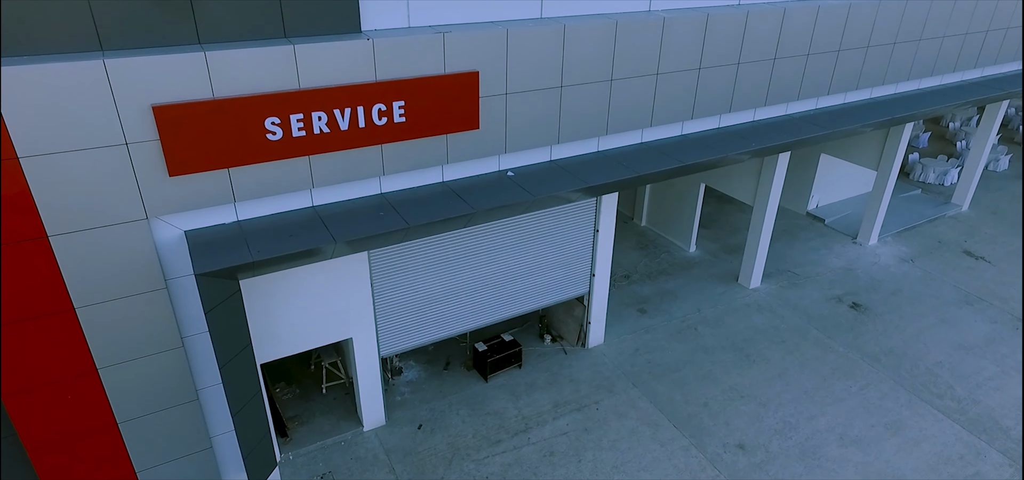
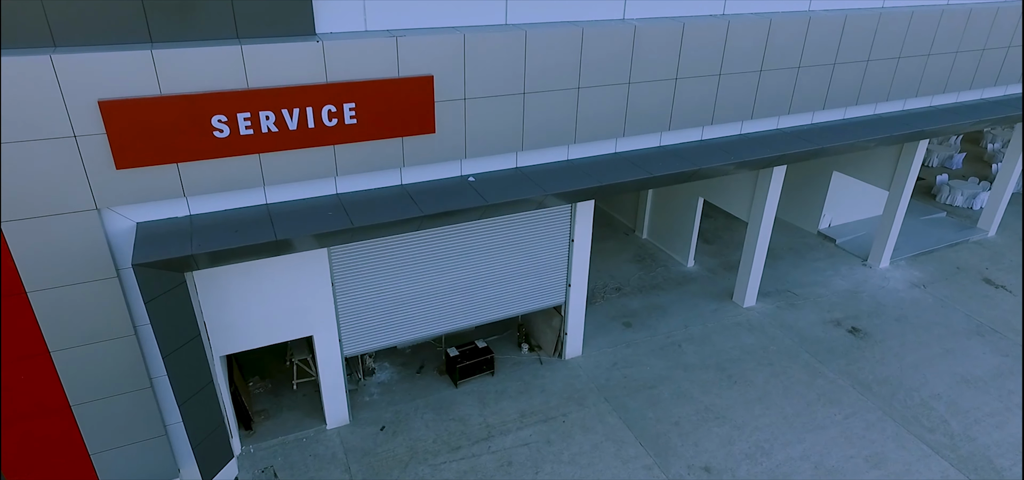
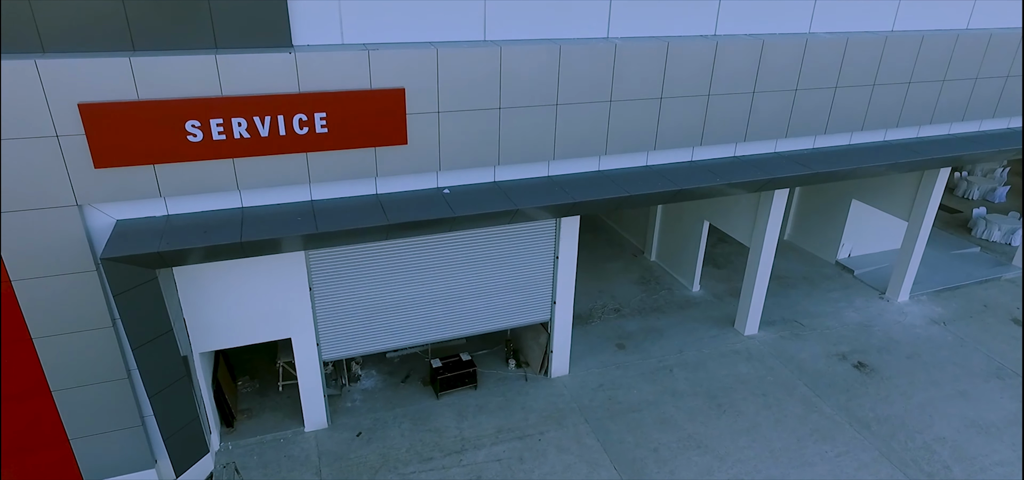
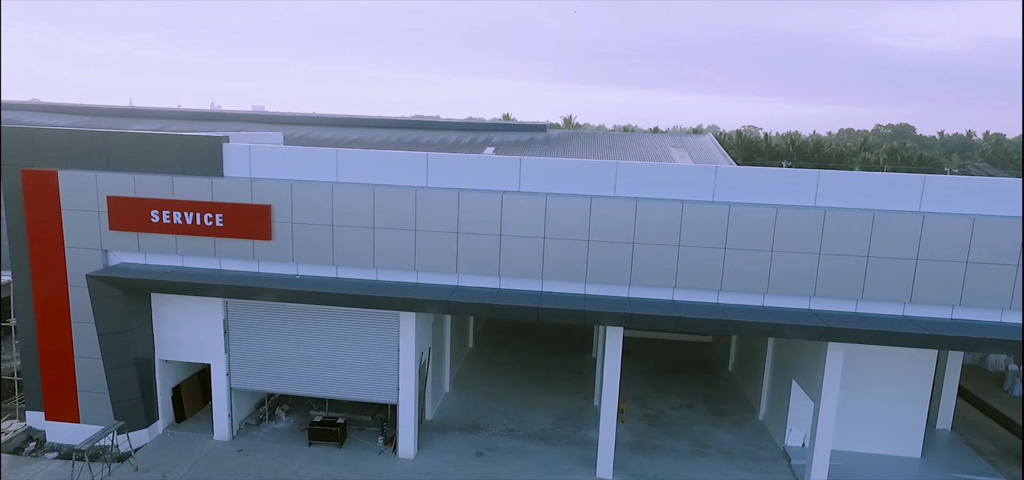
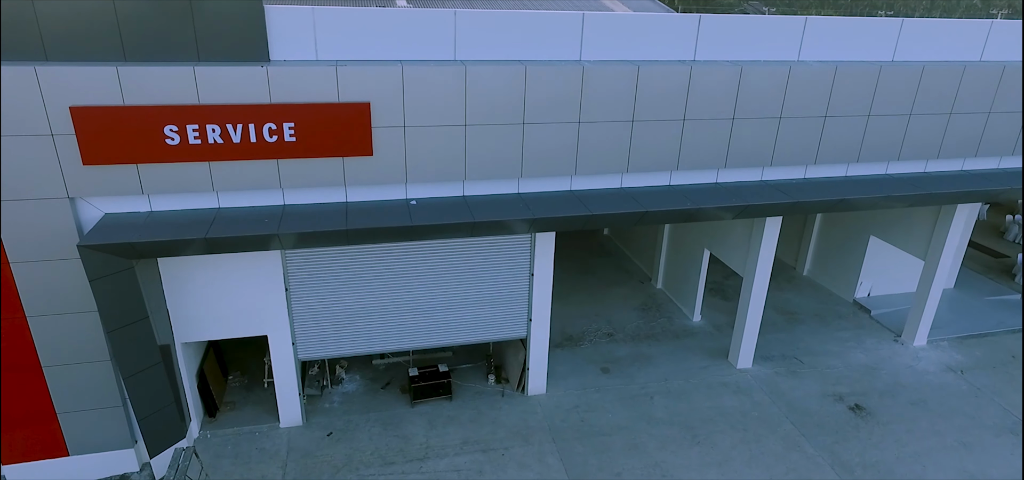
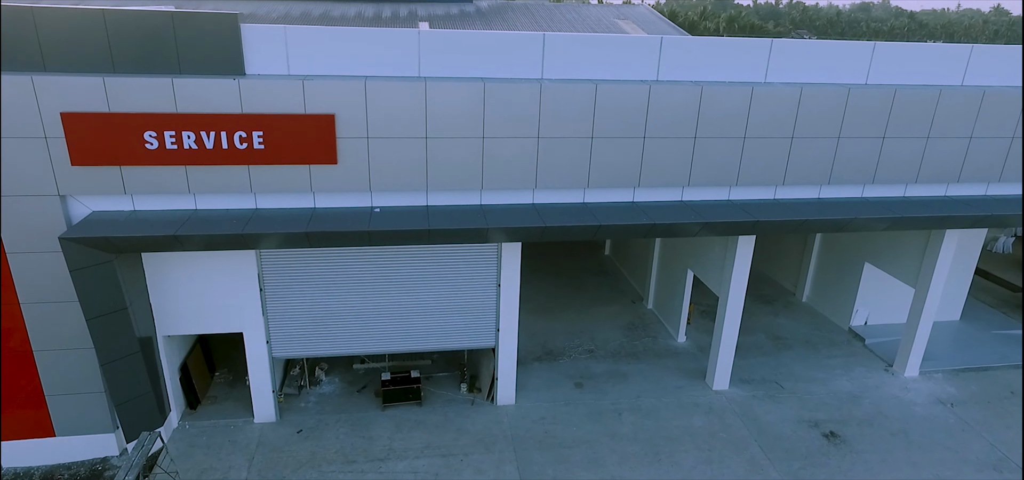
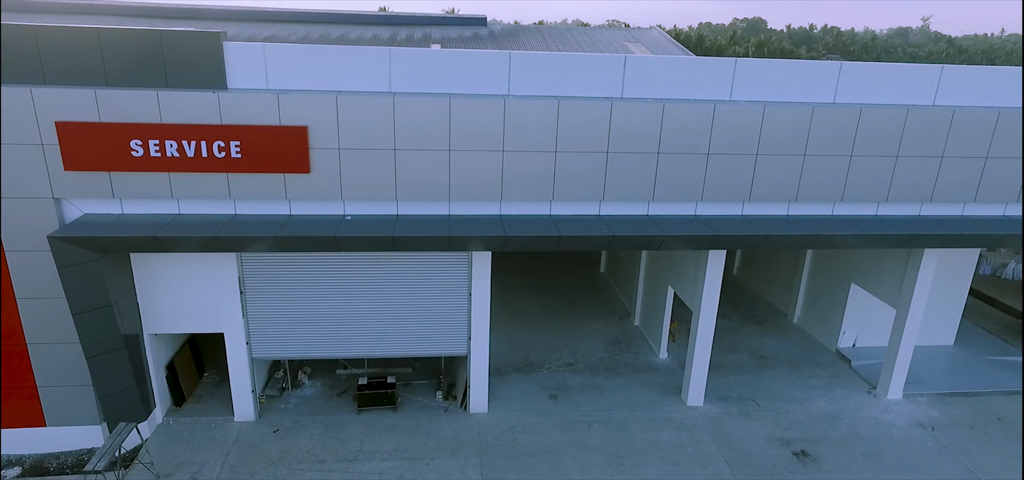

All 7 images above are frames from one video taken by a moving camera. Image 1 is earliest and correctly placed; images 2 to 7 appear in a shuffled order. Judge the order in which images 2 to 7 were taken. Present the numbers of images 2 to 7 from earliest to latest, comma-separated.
2, 3, 5, 6, 7, 4
